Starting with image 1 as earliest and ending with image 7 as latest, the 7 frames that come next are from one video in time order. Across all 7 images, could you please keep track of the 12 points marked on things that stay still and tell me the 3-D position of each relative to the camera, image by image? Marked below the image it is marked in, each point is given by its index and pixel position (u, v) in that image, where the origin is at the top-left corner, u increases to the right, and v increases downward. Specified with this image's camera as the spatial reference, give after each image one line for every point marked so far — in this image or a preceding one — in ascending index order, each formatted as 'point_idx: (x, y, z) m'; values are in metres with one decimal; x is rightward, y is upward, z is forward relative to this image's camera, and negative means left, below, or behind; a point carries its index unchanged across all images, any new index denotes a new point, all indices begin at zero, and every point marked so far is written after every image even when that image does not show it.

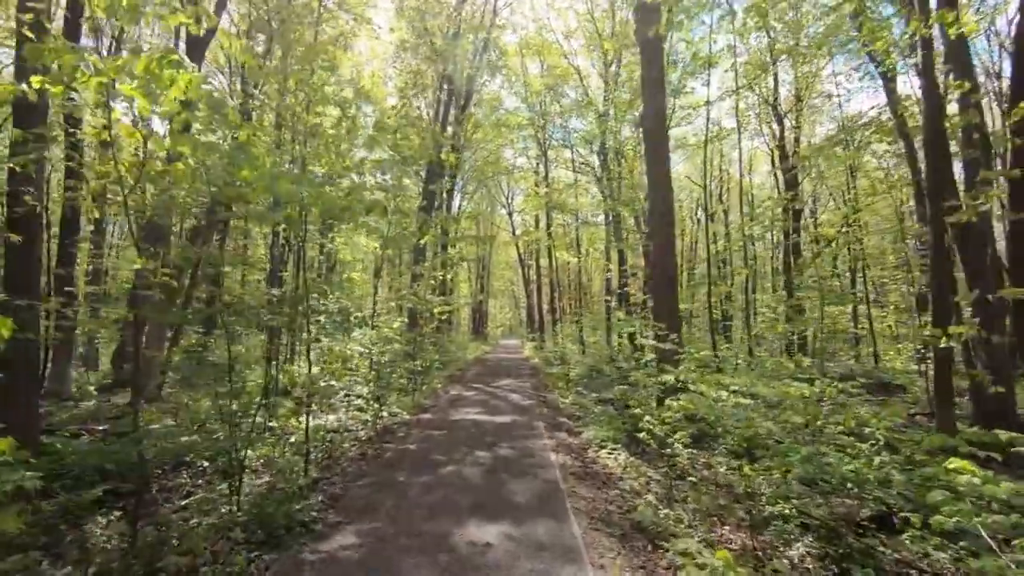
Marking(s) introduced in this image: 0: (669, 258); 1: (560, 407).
0: (+2.1, +0.5, +8.4) m
1: (+0.8, -1.8, +9.1) m
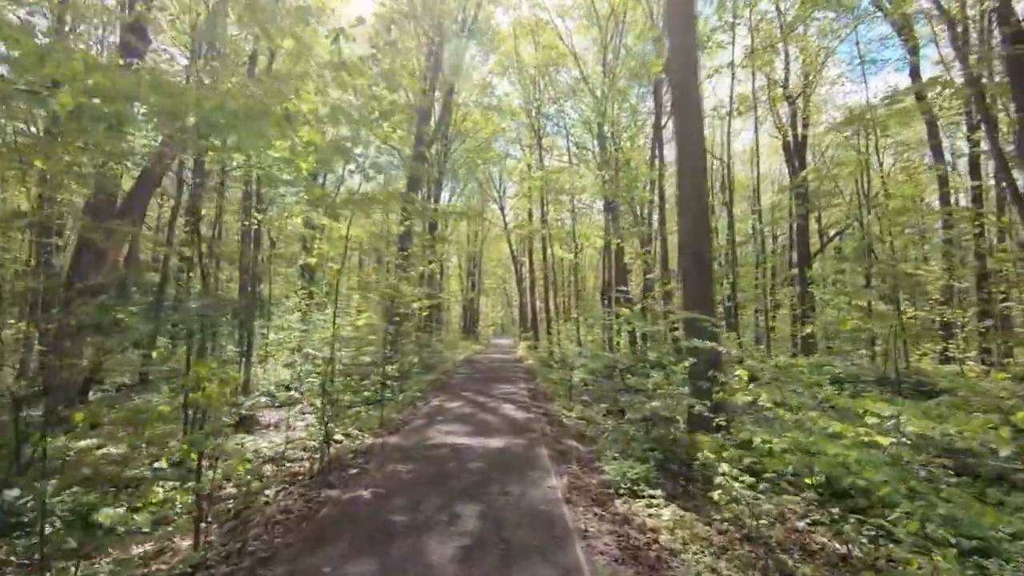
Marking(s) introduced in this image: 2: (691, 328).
0: (+2.0, +0.6, +6.7) m
1: (+0.7, -1.6, +7.4) m
2: (+2.0, -0.5, +6.7) m
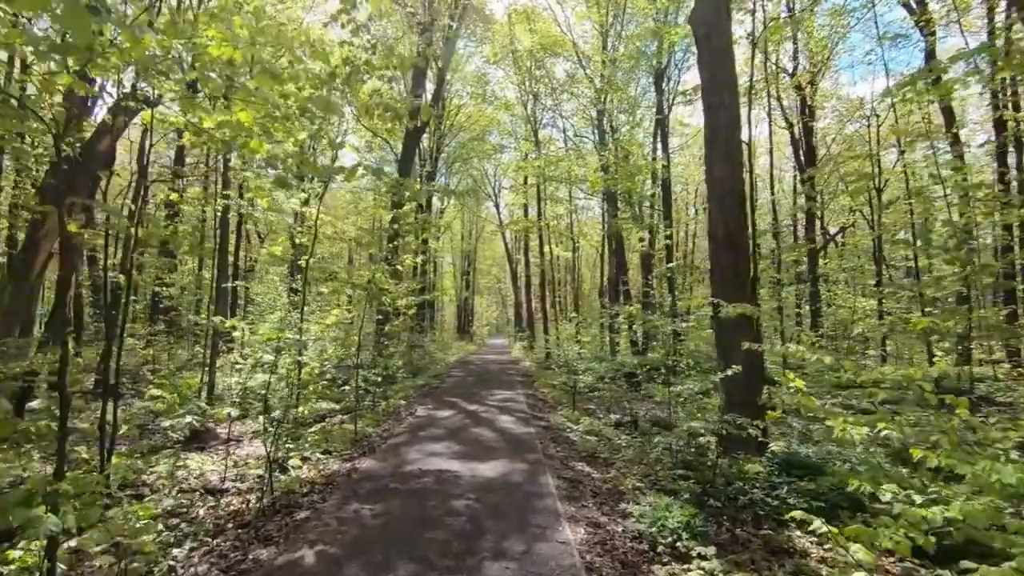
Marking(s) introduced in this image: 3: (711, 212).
0: (+2.0, +0.7, +5.6) m
1: (+0.7, -1.6, +6.3) m
2: (+1.9, -0.4, +5.6) m
3: (+1.8, +0.7, +5.7) m
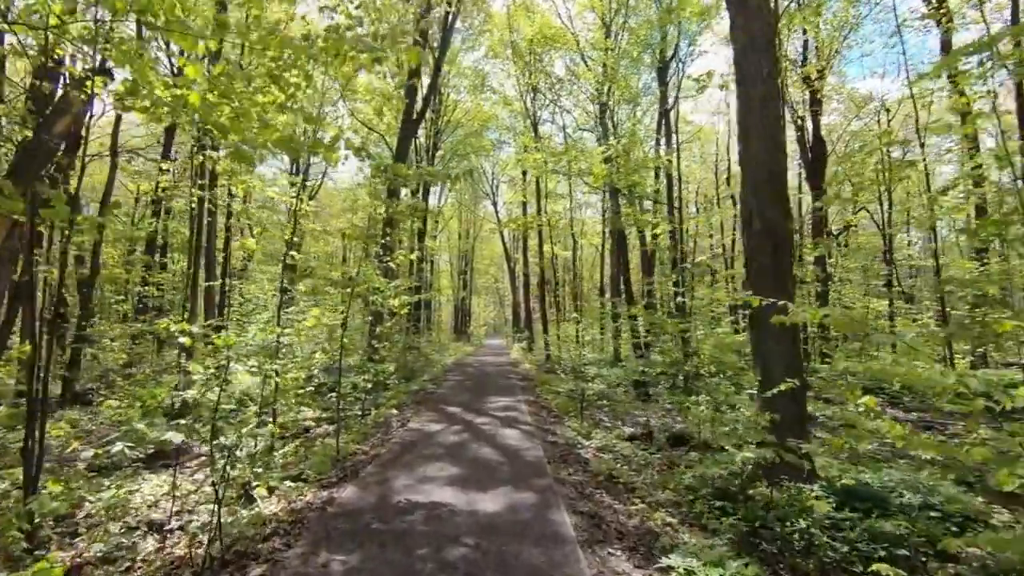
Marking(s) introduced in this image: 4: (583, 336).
0: (+2.1, +0.7, +4.8) m
1: (+0.7, -1.5, +5.6) m
2: (+2.0, -0.4, +4.8) m
3: (+1.9, +0.7, +5.0) m
4: (+2.0, -1.4, +17.5) m
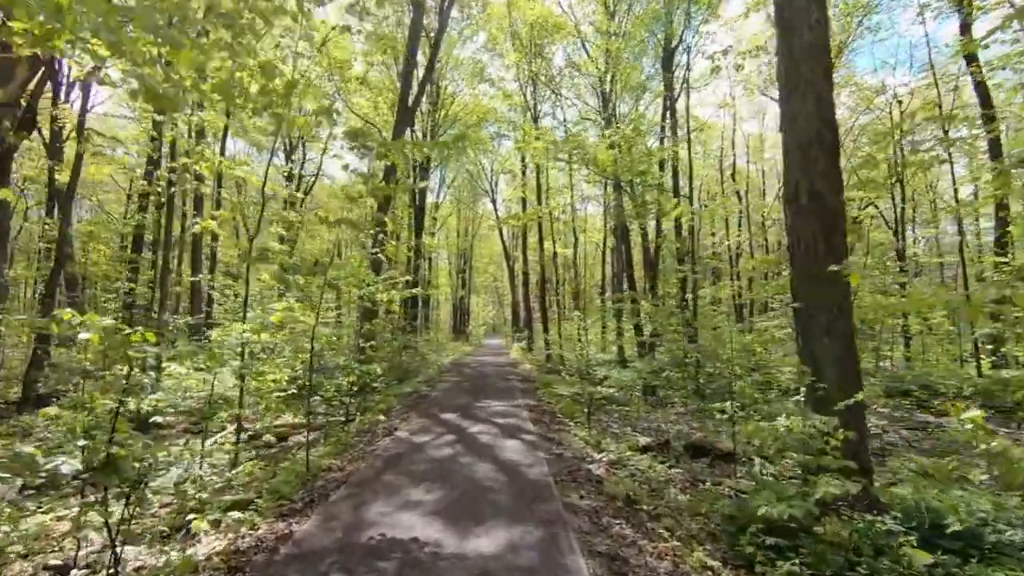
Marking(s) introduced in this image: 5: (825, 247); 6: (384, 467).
0: (+2.1, +0.8, +4.1) m
1: (+0.7, -1.5, +4.8) m
2: (+2.0, -0.3, +4.0) m
3: (+1.9, +0.8, +4.2) m
4: (+2.0, -1.3, +16.7) m
5: (+2.0, +0.3, +4.0) m
6: (-1.0, -1.4, +5.0) m
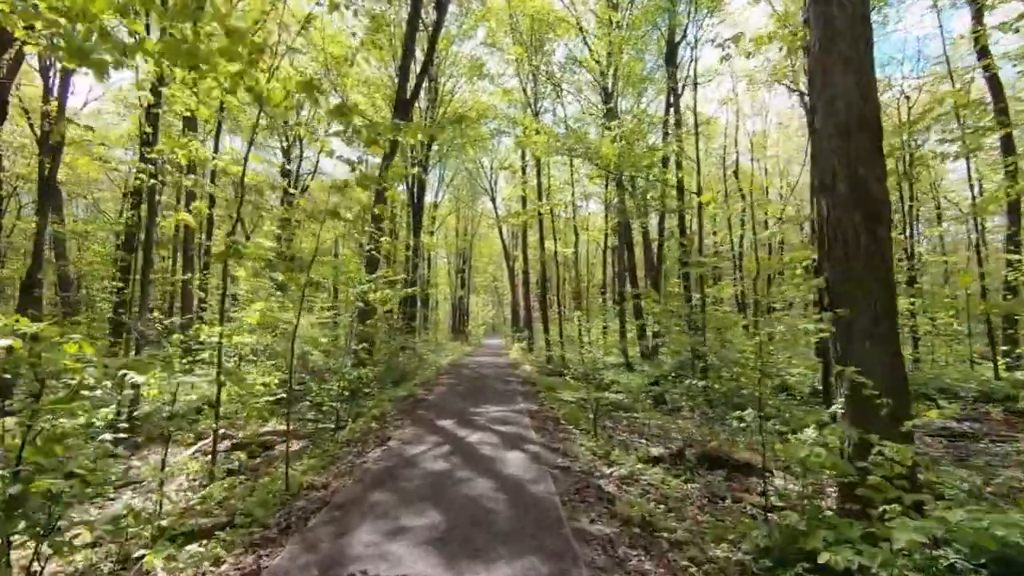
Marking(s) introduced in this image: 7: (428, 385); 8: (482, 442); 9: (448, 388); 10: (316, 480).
0: (+2.1, +0.8, +3.6) m
1: (+0.7, -1.4, +4.3) m
2: (+2.0, -0.3, +3.6) m
3: (+1.9, +0.8, +3.7) m
4: (+2.0, -1.3, +16.3) m
5: (+2.1, +0.3, +3.6) m
6: (-1.0, -1.4, +4.5) m
7: (-1.8, -2.1, +13.3) m
8: (-0.3, -1.5, +6.0) m
9: (-1.3, -2.1, +13.4) m
10: (-1.4, -1.4, +4.6) m
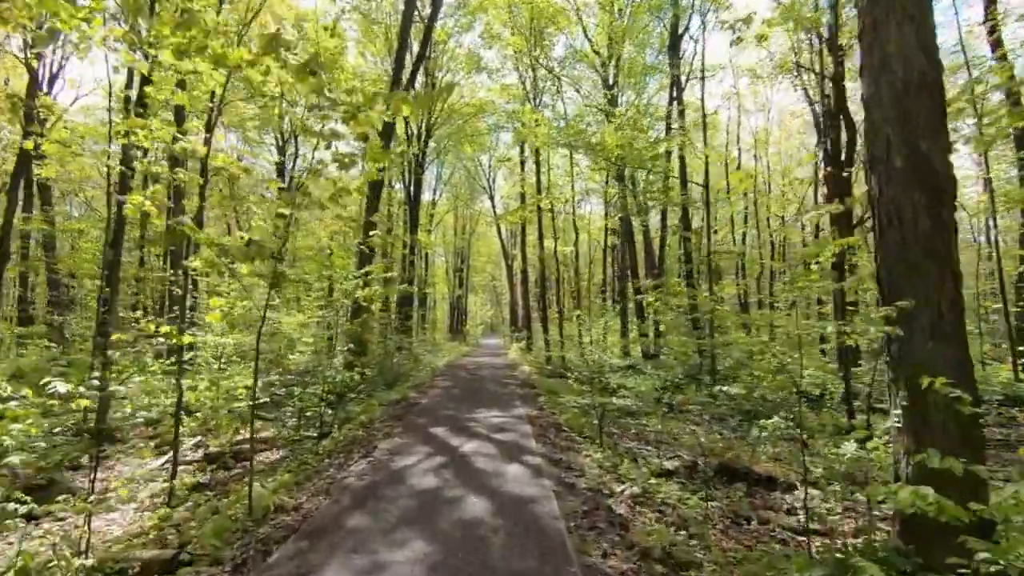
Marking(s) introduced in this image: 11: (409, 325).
0: (+2.1, +0.9, +3.1) m
1: (+0.7, -1.4, +3.8) m
2: (+2.0, -0.3, +3.1) m
3: (+1.9, +0.9, +3.2) m
4: (+2.0, -1.3, +15.8) m
5: (+2.0, +0.3, +3.0) m
6: (-1.0, -1.4, +4.0) m
7: (-1.8, -2.0, +12.8) m
8: (-0.3, -1.5, +5.5) m
9: (-1.4, -2.1, +12.9) m
10: (-1.5, -1.4, +4.0) m
11: (-2.8, -1.0, +16.8) m
